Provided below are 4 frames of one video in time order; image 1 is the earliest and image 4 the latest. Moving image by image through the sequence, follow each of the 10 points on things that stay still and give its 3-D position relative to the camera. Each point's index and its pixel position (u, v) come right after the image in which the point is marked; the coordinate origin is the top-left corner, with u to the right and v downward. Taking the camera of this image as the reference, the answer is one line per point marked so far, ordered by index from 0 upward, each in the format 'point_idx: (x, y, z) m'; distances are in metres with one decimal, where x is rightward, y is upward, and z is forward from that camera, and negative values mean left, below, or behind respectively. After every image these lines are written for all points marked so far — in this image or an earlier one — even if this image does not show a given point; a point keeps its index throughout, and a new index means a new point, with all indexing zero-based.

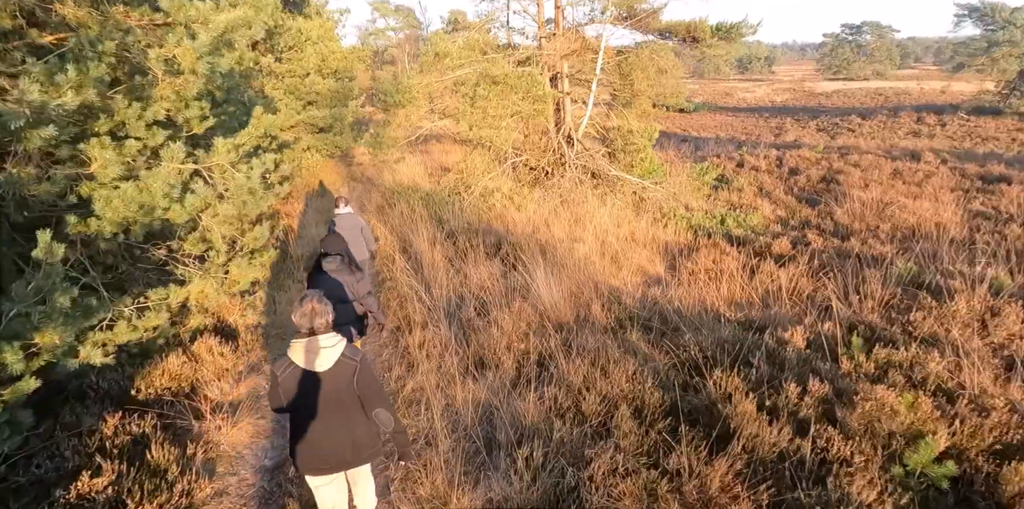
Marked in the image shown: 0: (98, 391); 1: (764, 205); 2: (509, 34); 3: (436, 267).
0: (-3.3, -1.1, +4.2) m
1: (+5.1, +1.0, +11.0) m
2: (-0.1, +5.1, +12.5) m
3: (-0.9, -0.1, +6.6) m
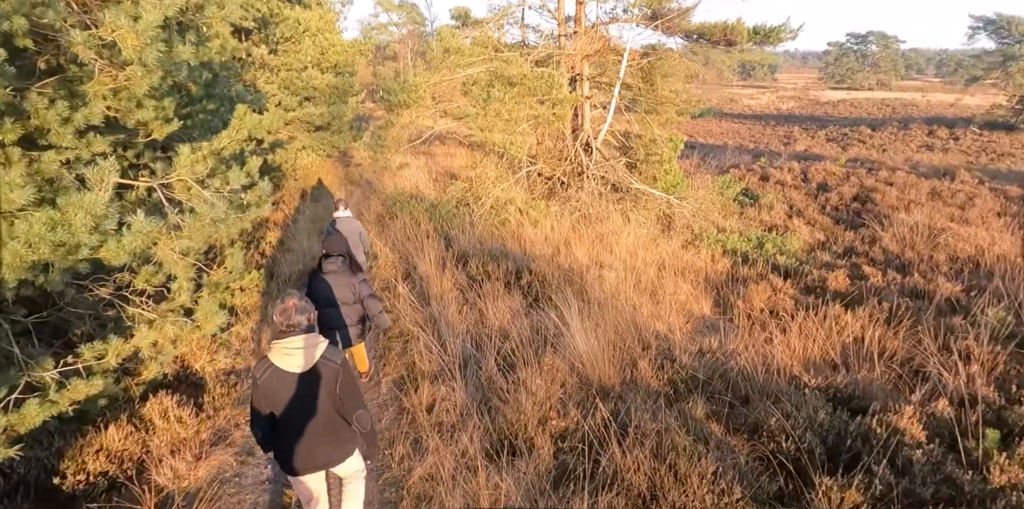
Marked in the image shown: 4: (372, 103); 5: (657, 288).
0: (-3.0, -1.3, +3.2) m
1: (+5.4, +0.5, +10.0) m
2: (+0.3, +4.7, +11.5) m
3: (-0.7, -0.5, +5.6) m
4: (-4.3, +4.6, +16.4) m
5: (+1.7, -0.4, +6.3) m
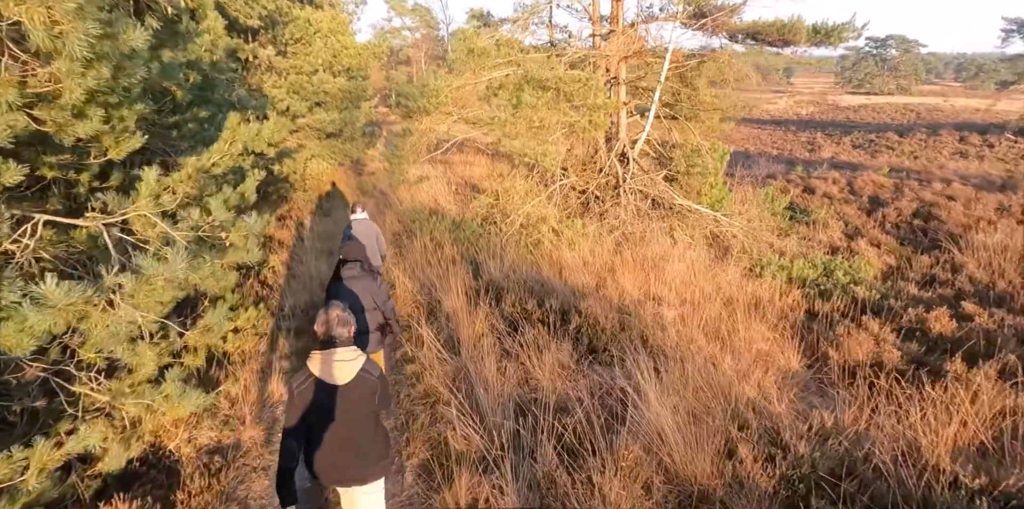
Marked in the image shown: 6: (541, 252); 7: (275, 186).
0: (-2.6, -1.6, +2.3) m
1: (+5.9, +0.1, +8.9) m
2: (+0.8, +4.3, +10.5) m
3: (-0.3, -0.8, +4.6) m
4: (-3.6, +4.2, +15.5) m
5: (+2.1, -0.8, +5.3) m
6: (+0.4, 0.0, +7.6) m
7: (-4.3, +1.3, +9.8) m
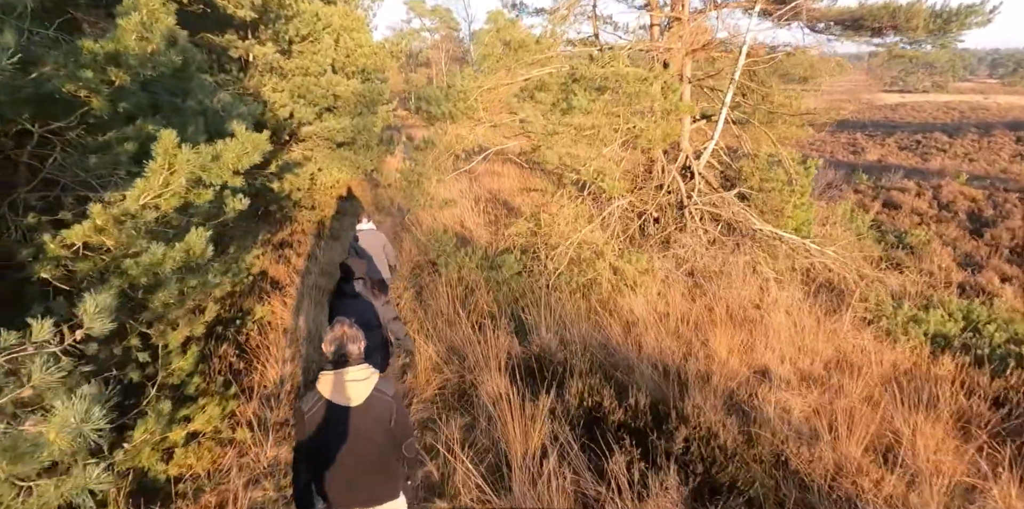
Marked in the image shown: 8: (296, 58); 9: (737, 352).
0: (-2.3, -2.1, +0.7) m
1: (+6.5, -0.4, +7.1) m
2: (+1.5, +3.8, +8.9) m
3: (+0.2, -1.3, +3.0) m
4: (-2.8, +3.7, +14.0) m
5: (+2.6, -1.3, +3.6) m
6: (+1.0, -0.5, +5.9) m
7: (-3.6, +0.7, +8.3) m
8: (-3.3, +3.0, +8.1) m
9: (+2.0, -0.9, +4.8) m
